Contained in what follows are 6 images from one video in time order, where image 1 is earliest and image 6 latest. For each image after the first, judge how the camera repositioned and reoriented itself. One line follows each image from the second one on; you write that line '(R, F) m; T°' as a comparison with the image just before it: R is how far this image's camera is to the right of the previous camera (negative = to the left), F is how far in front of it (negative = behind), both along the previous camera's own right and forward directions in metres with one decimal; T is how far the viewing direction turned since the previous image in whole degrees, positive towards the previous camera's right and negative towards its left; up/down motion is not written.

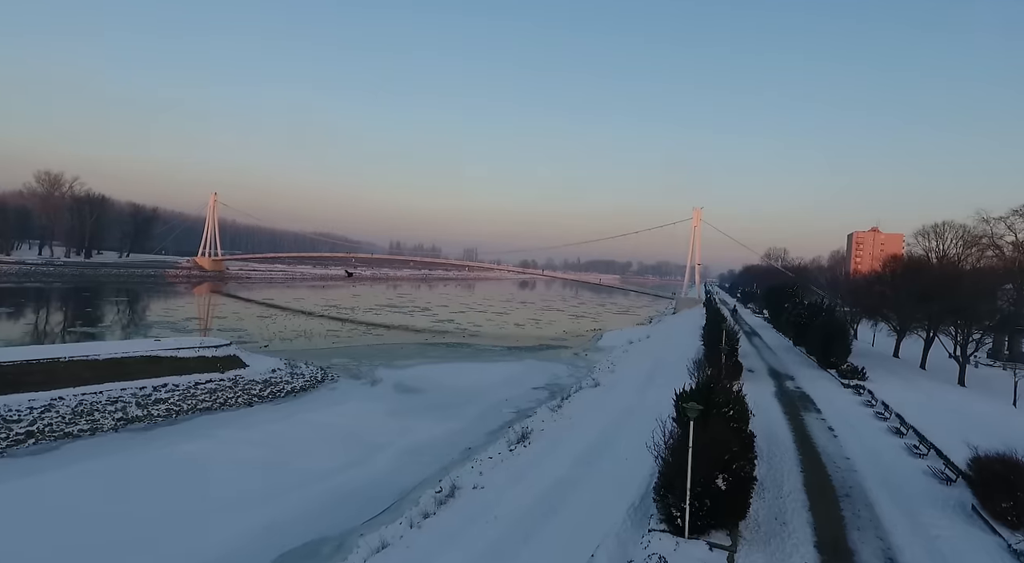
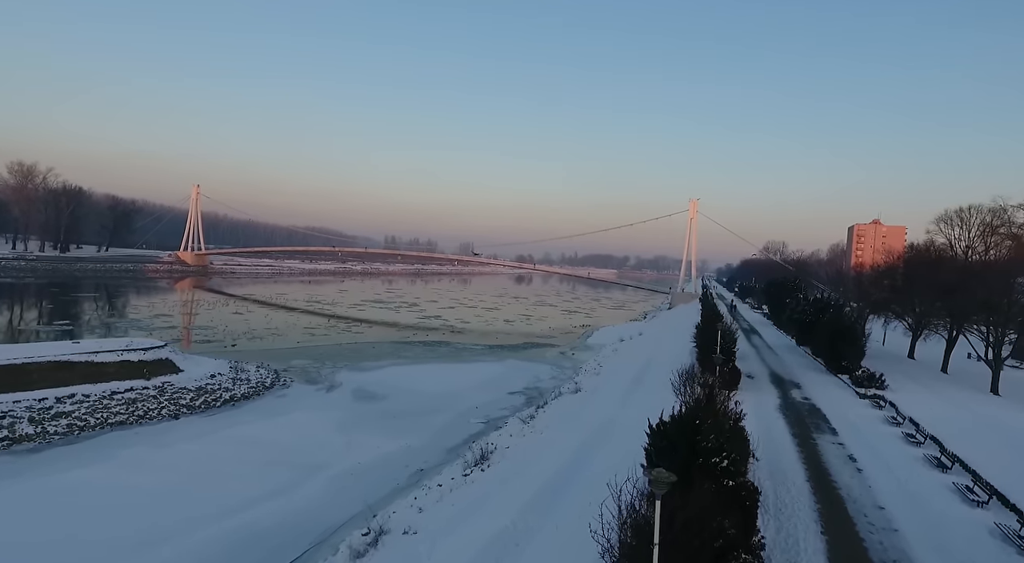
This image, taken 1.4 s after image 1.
(+0.7, +1.8) m; 0°
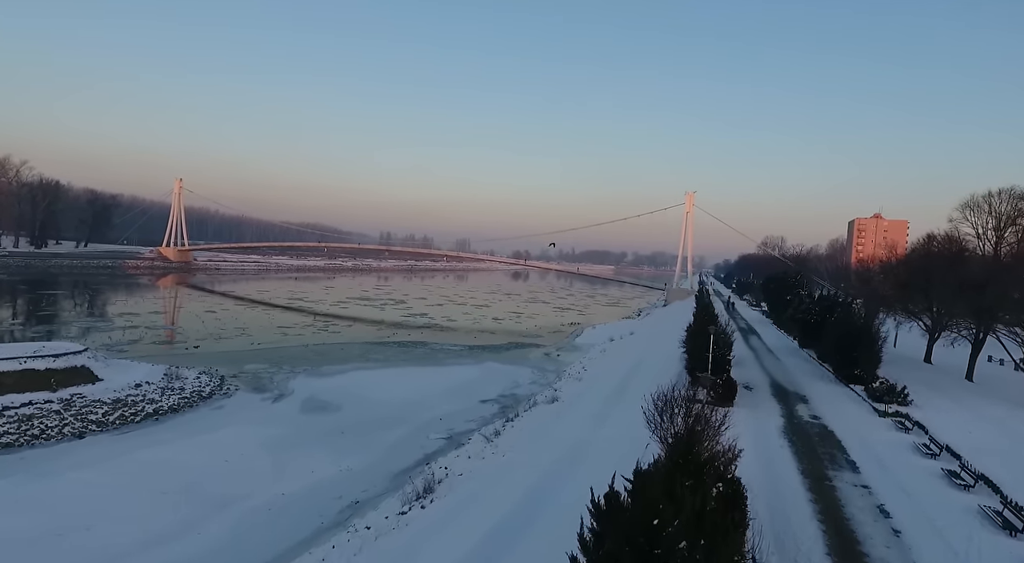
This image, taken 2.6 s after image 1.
(+0.7, +1.7) m; 0°
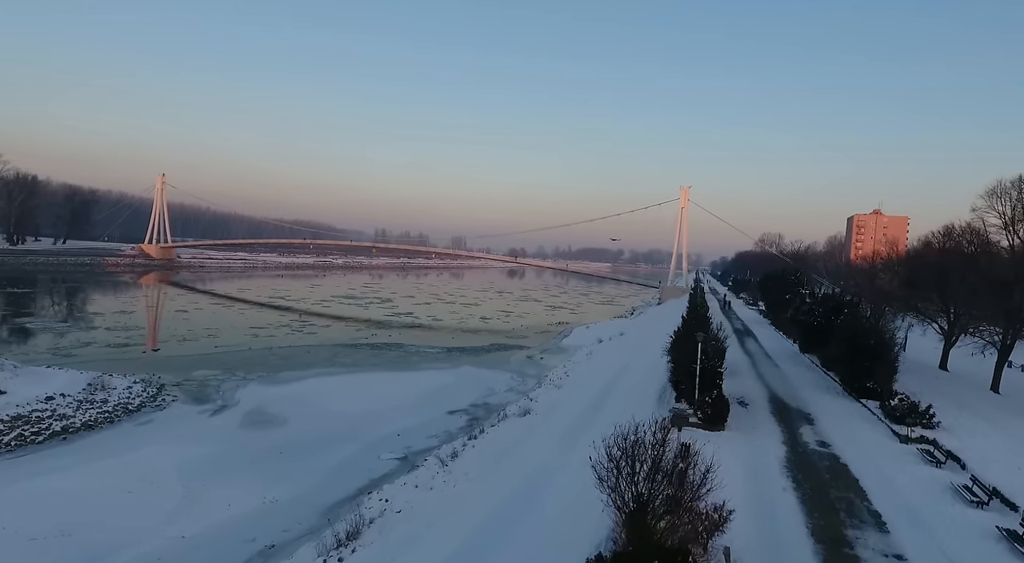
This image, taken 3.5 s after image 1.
(+0.6, +1.5) m; 0°
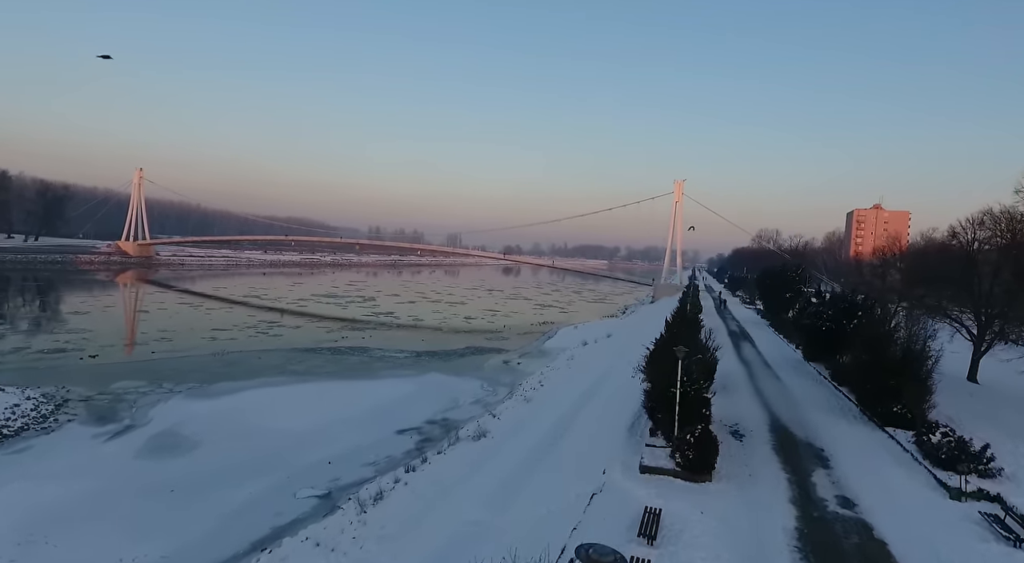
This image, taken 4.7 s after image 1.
(+0.8, +1.9) m; 0°
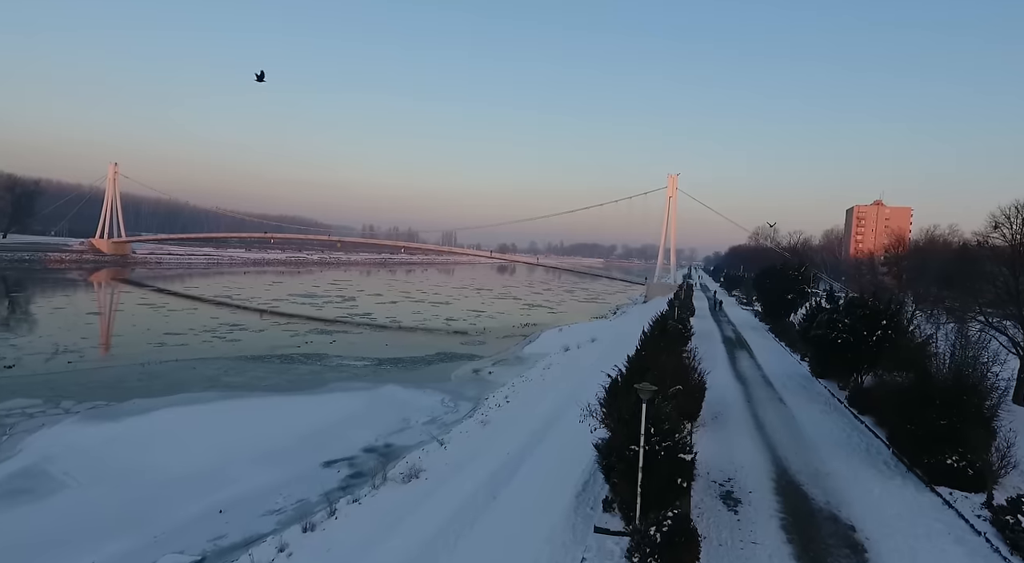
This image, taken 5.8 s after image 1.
(+0.8, +2.1) m; 0°
